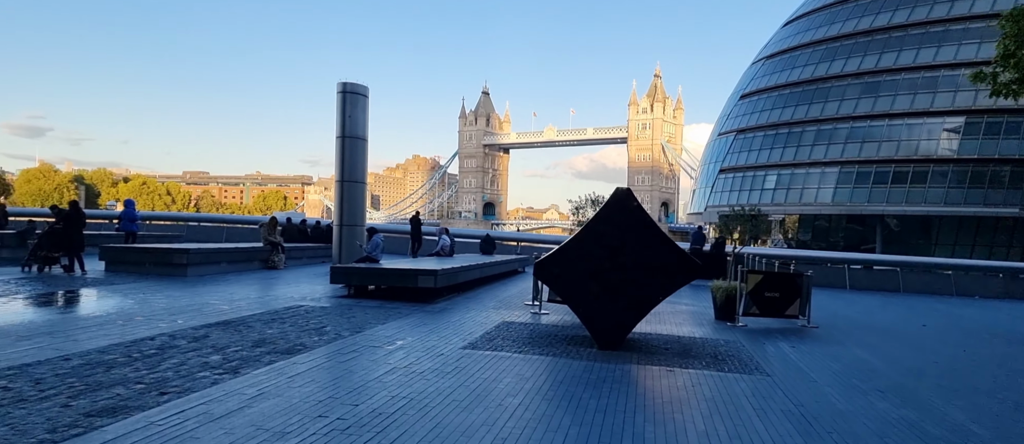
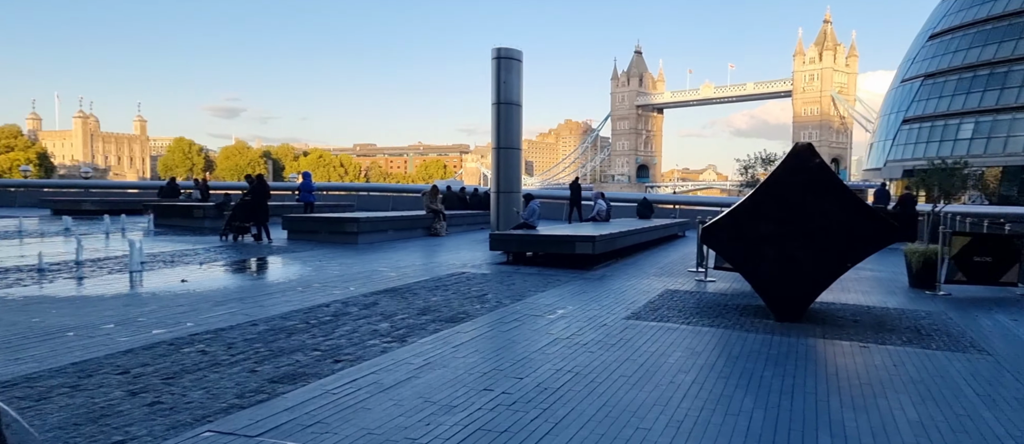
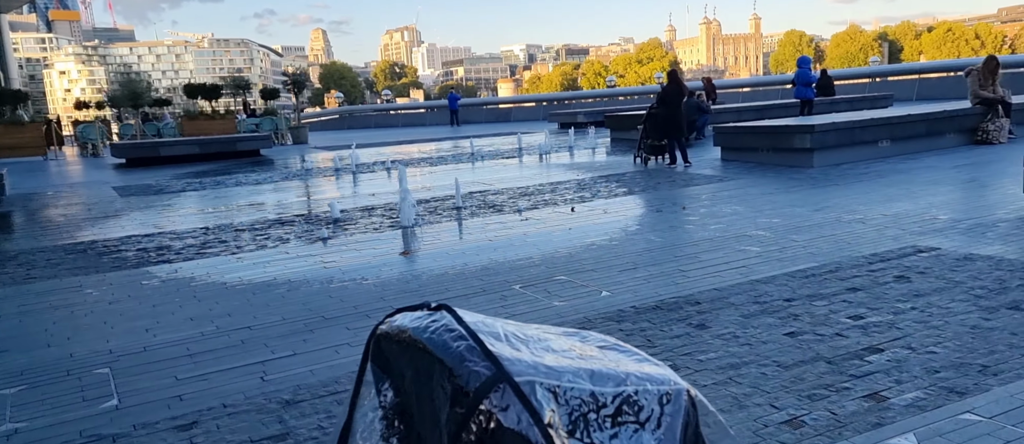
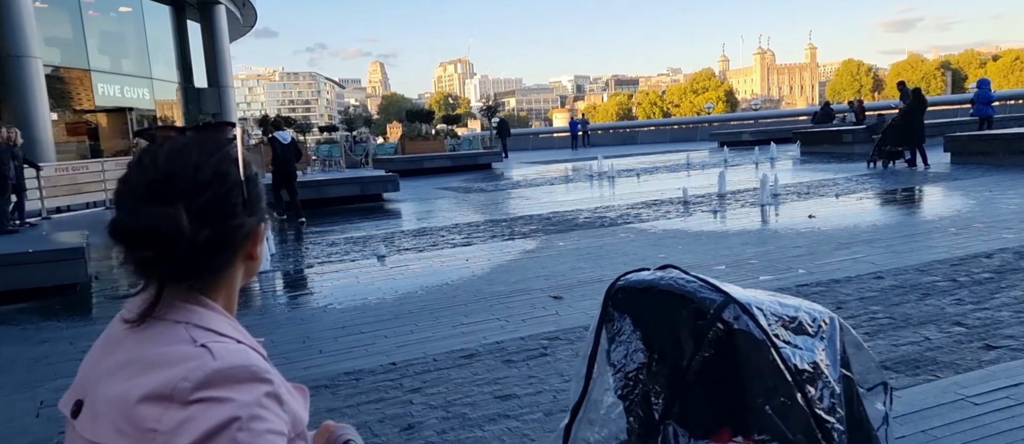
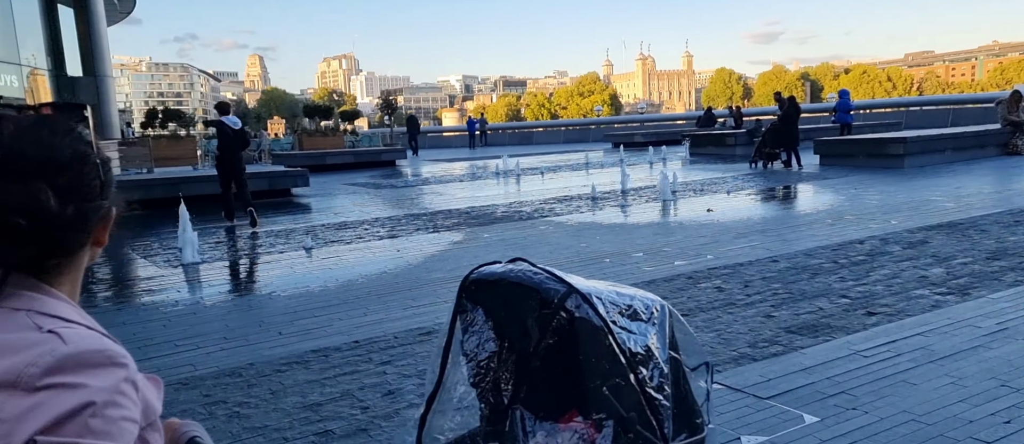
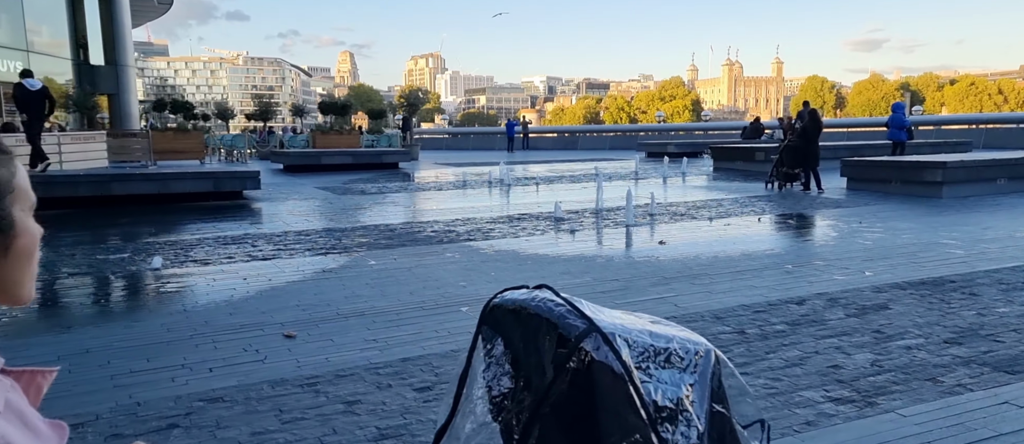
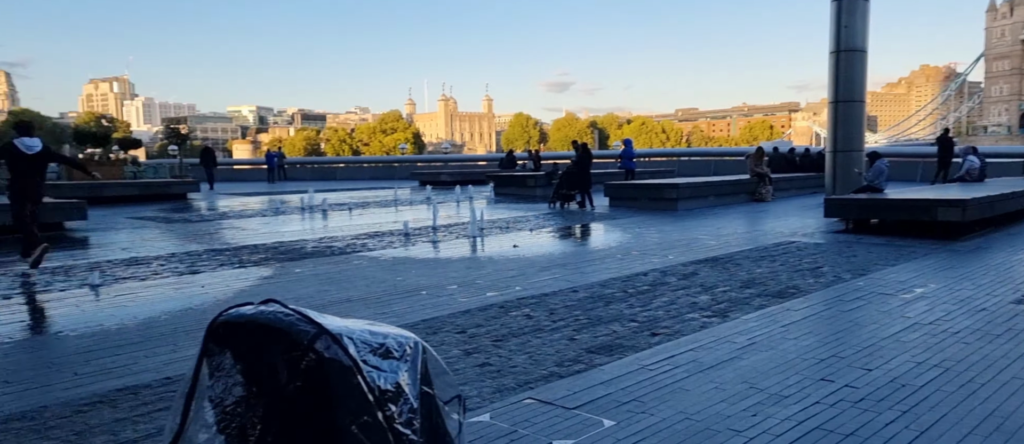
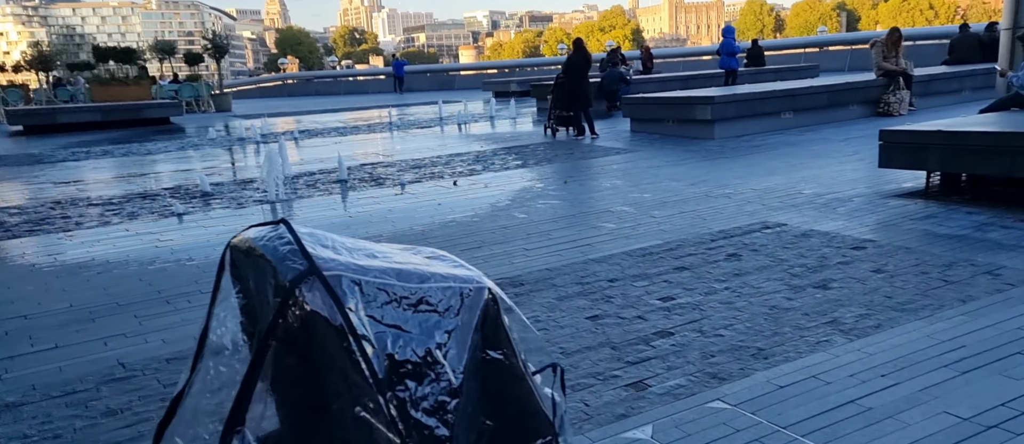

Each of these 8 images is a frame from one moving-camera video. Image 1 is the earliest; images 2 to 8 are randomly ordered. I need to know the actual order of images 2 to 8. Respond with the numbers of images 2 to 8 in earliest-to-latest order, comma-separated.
2, 7, 5, 4, 6, 3, 8
